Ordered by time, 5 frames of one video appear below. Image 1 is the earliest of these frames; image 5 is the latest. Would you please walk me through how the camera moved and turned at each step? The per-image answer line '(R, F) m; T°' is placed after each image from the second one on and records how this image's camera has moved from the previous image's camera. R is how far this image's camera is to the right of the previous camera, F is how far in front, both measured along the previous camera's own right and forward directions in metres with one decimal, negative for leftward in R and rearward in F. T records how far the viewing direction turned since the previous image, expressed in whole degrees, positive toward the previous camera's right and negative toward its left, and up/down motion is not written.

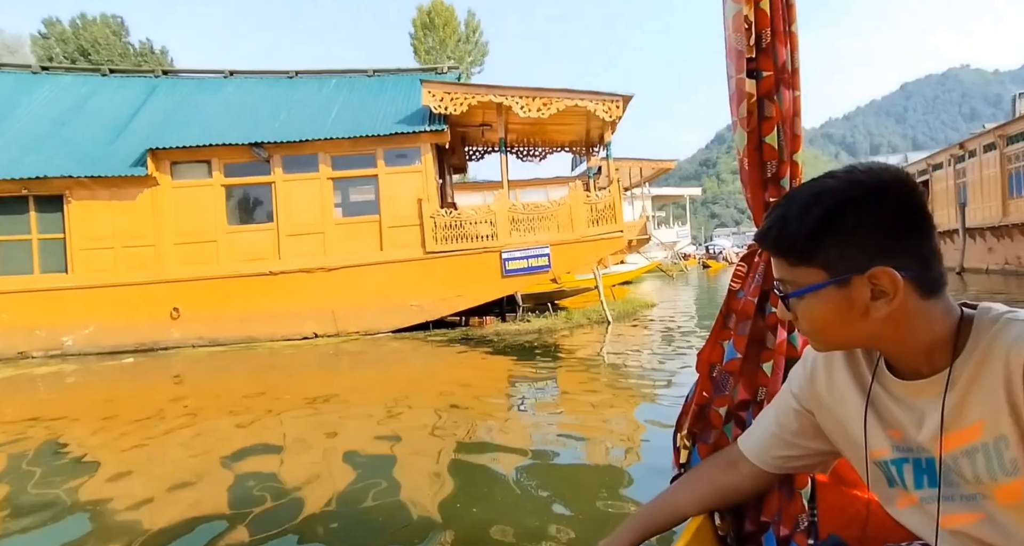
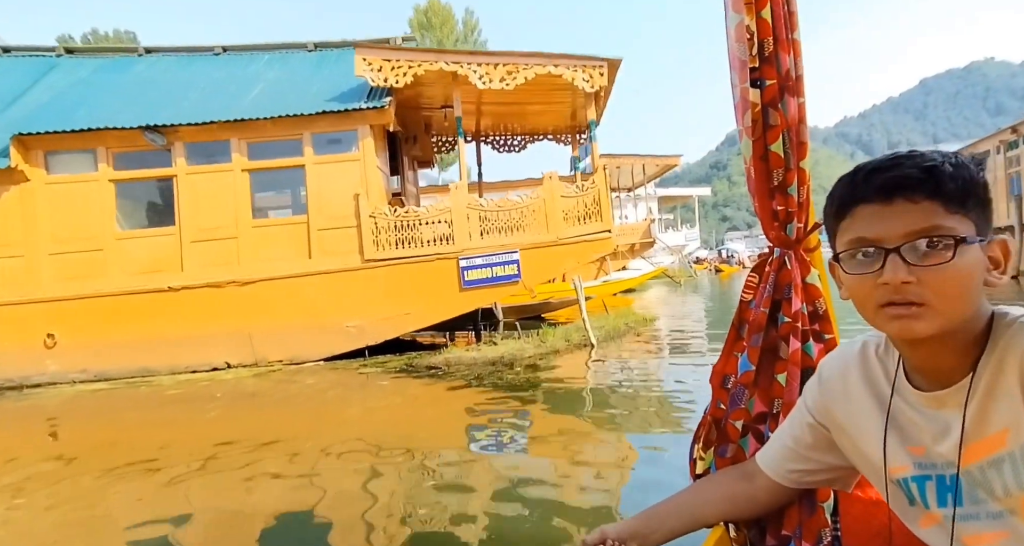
(+0.4, +1.1) m; -1°
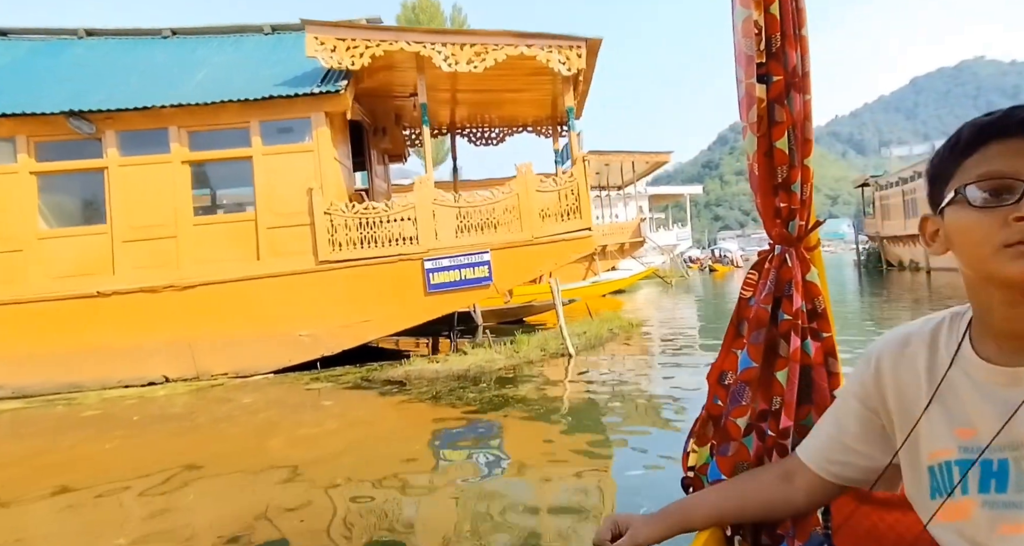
(+0.2, +0.4) m; +1°
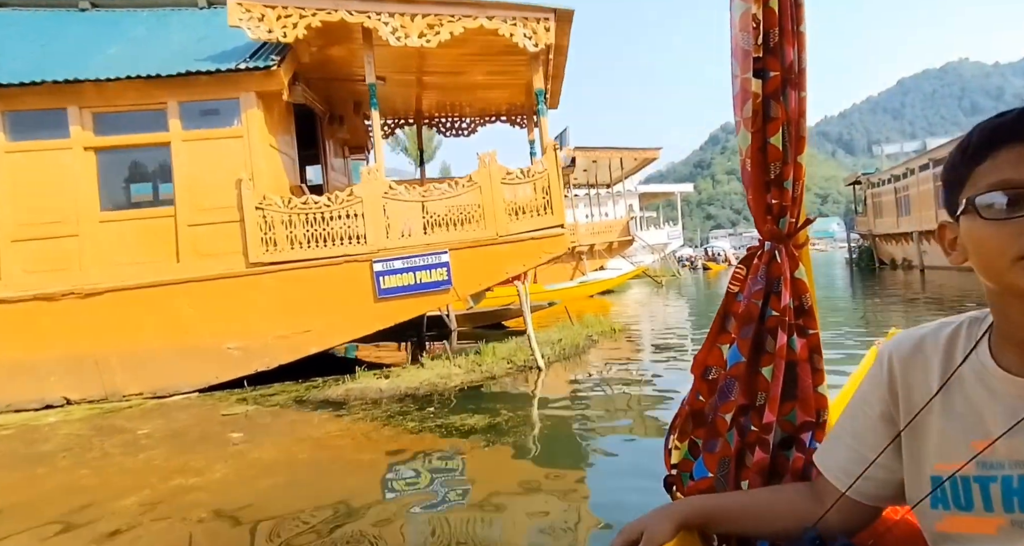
(+0.2, +0.5) m; +1°
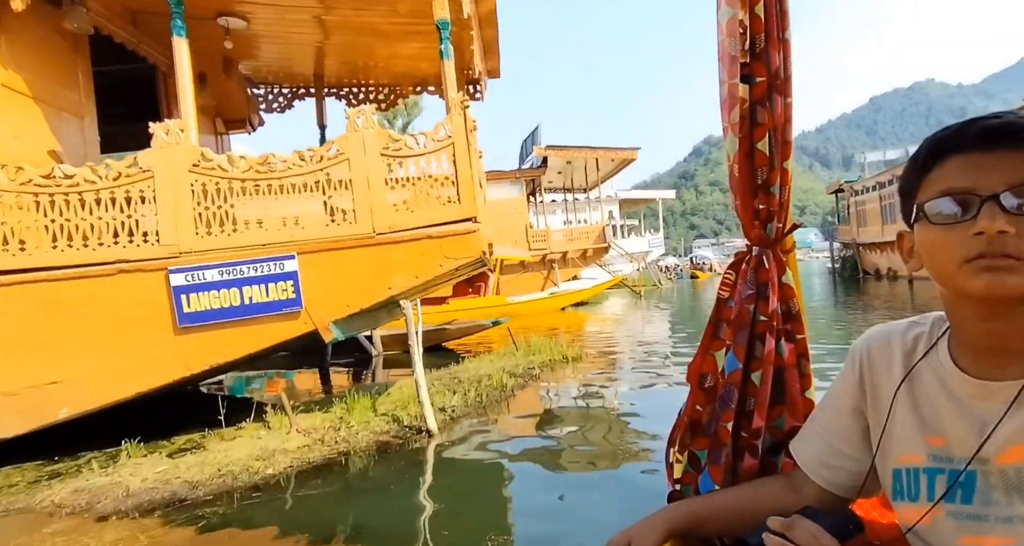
(+0.5, +1.3) m; +1°
